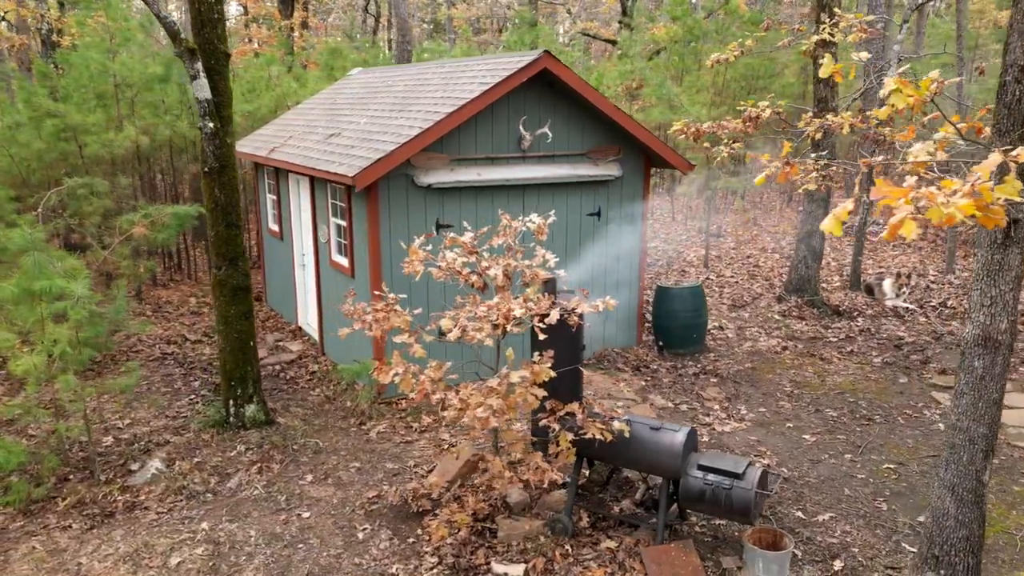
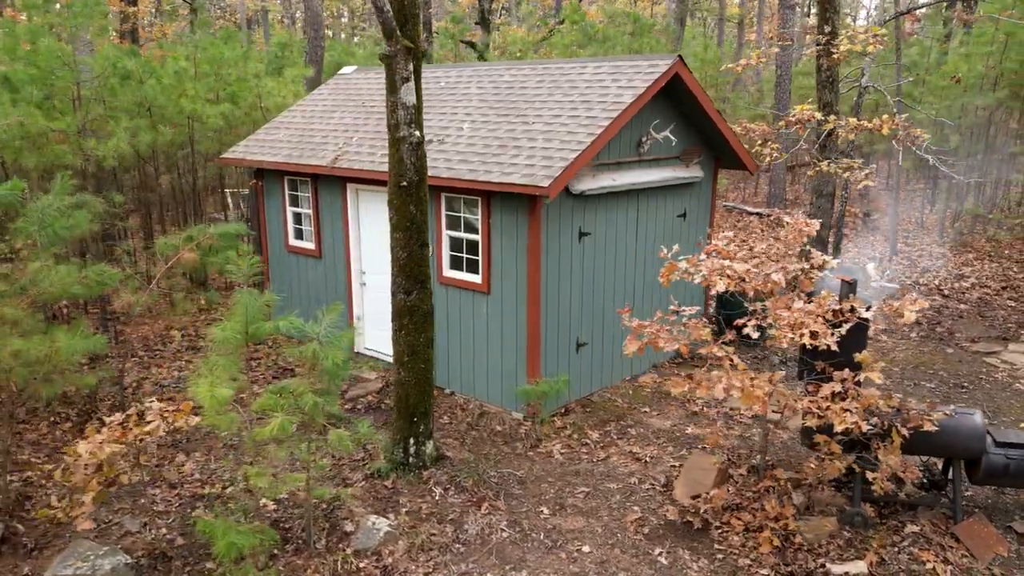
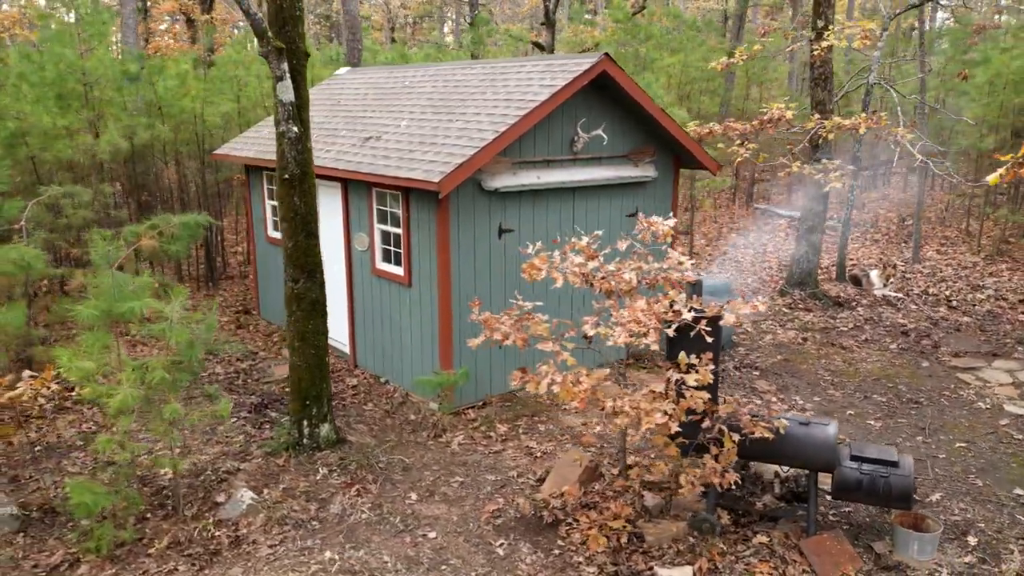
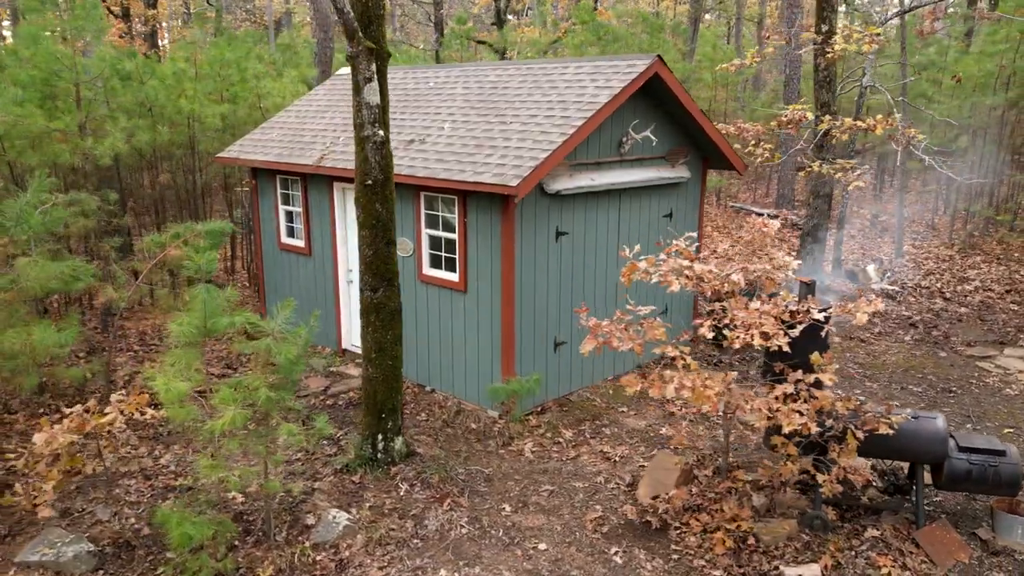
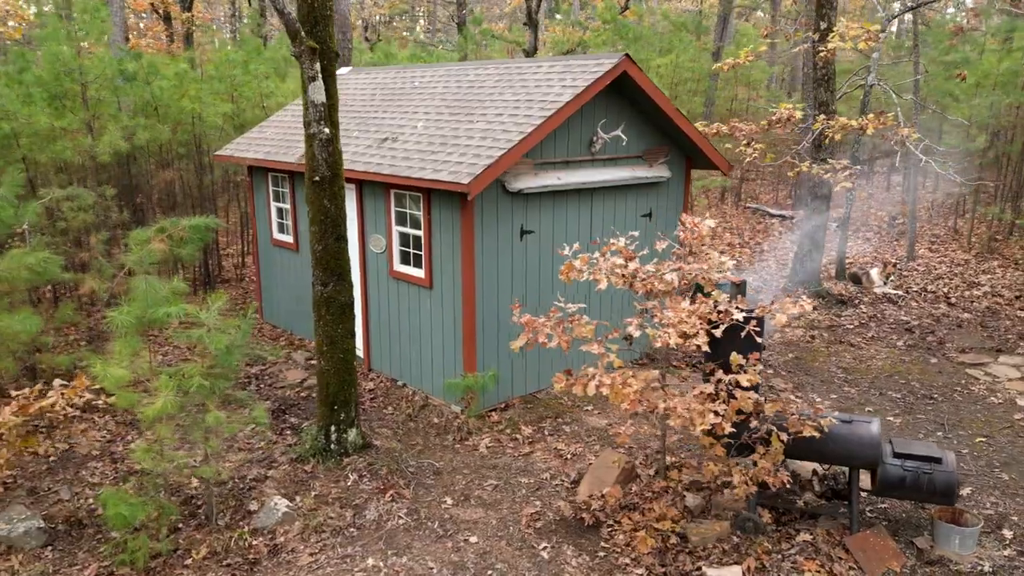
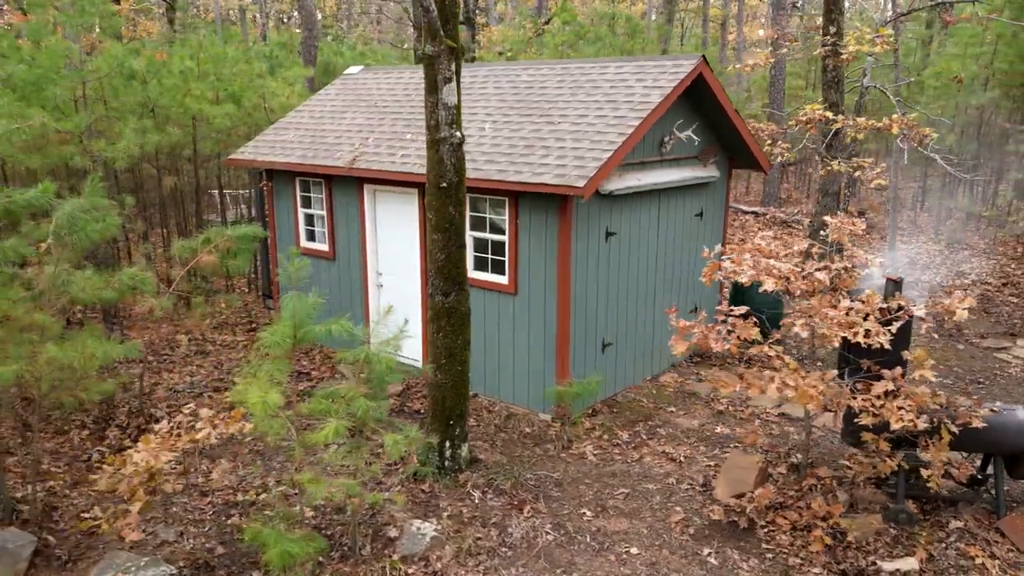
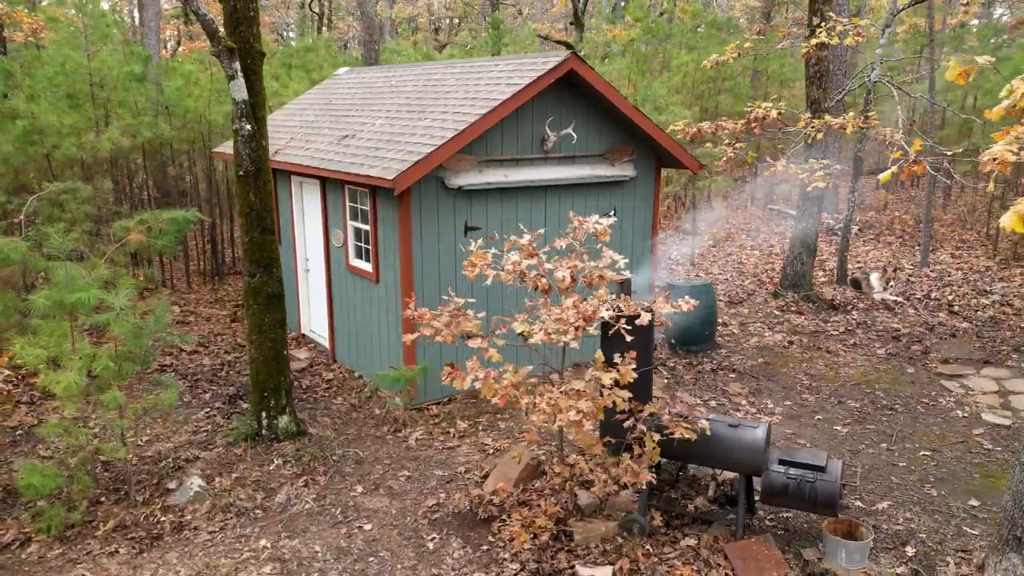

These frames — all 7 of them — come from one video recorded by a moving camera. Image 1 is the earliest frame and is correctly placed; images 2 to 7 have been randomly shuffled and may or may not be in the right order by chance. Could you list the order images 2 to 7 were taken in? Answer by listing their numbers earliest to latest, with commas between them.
7, 3, 5, 4, 2, 6
